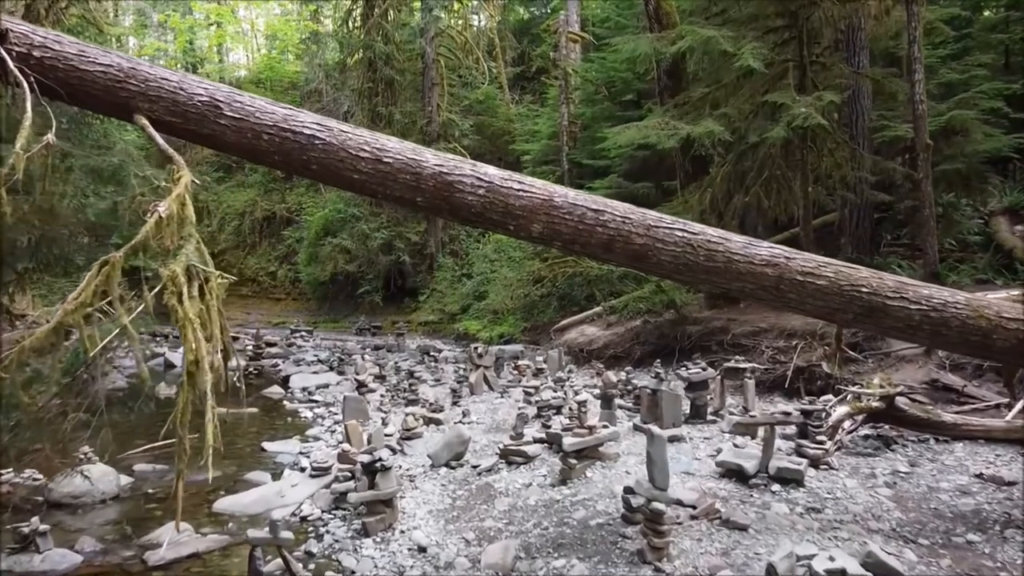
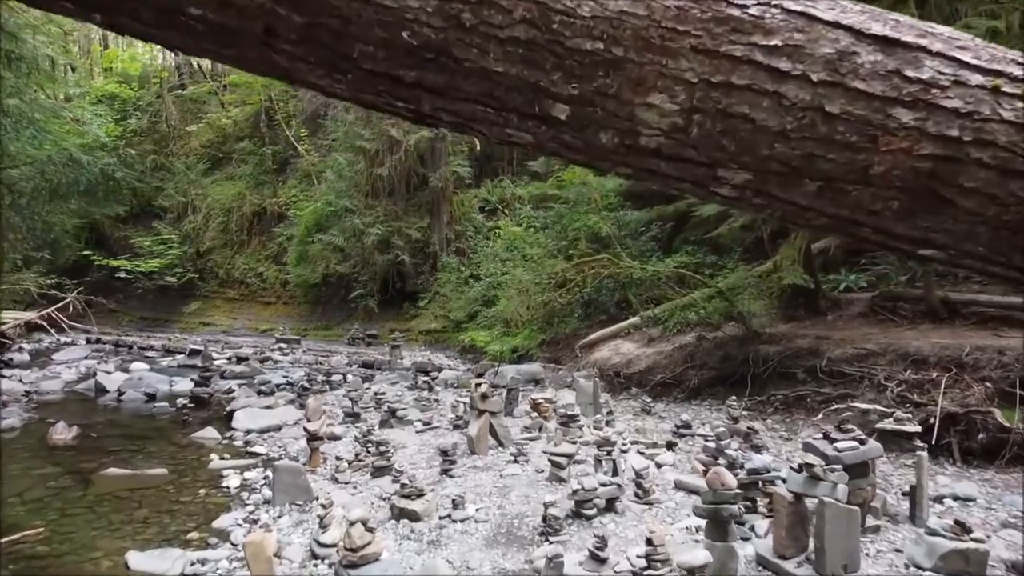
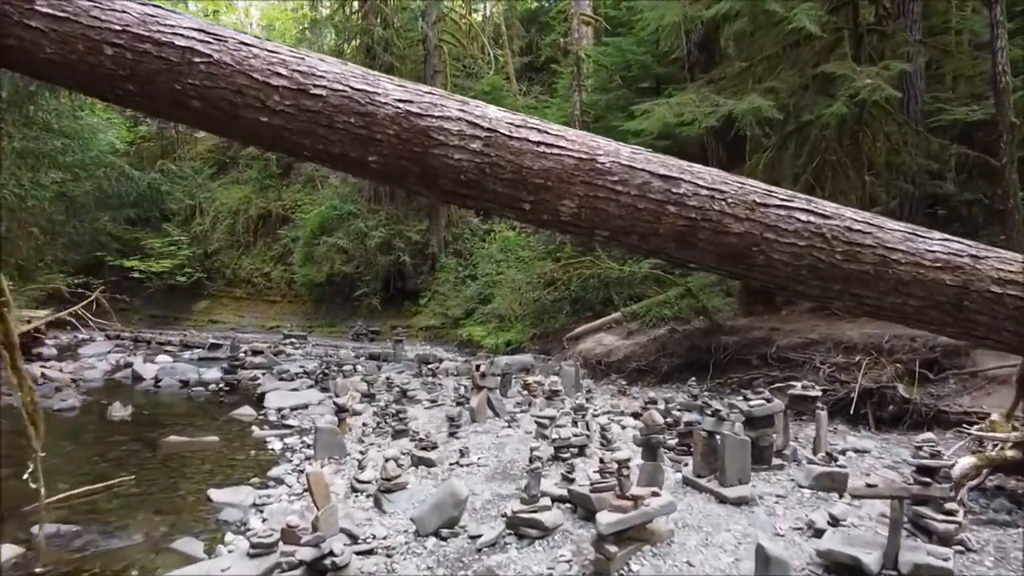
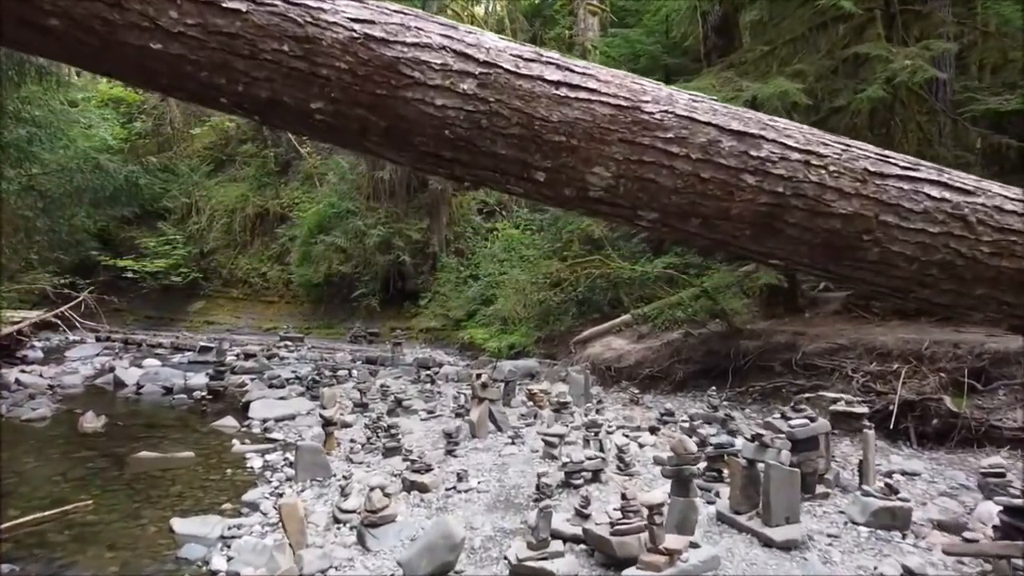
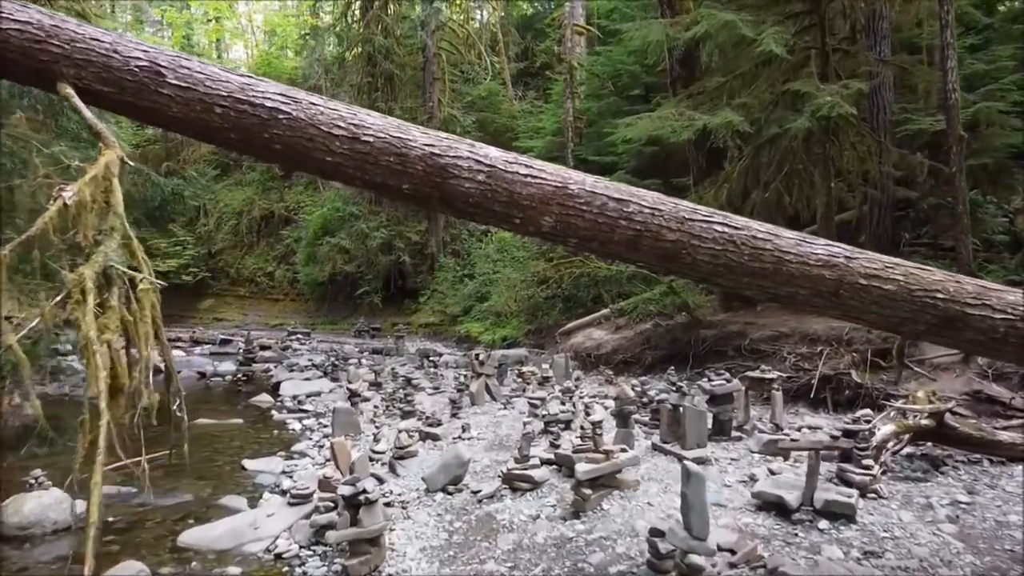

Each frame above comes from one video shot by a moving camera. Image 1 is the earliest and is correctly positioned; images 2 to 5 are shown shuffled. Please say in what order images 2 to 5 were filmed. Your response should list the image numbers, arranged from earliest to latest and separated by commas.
5, 3, 4, 2
